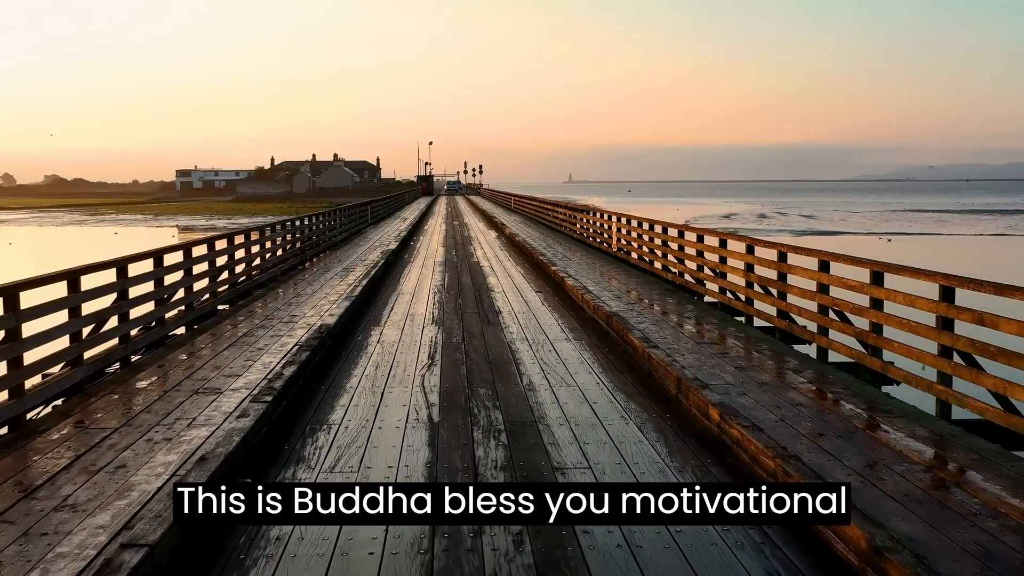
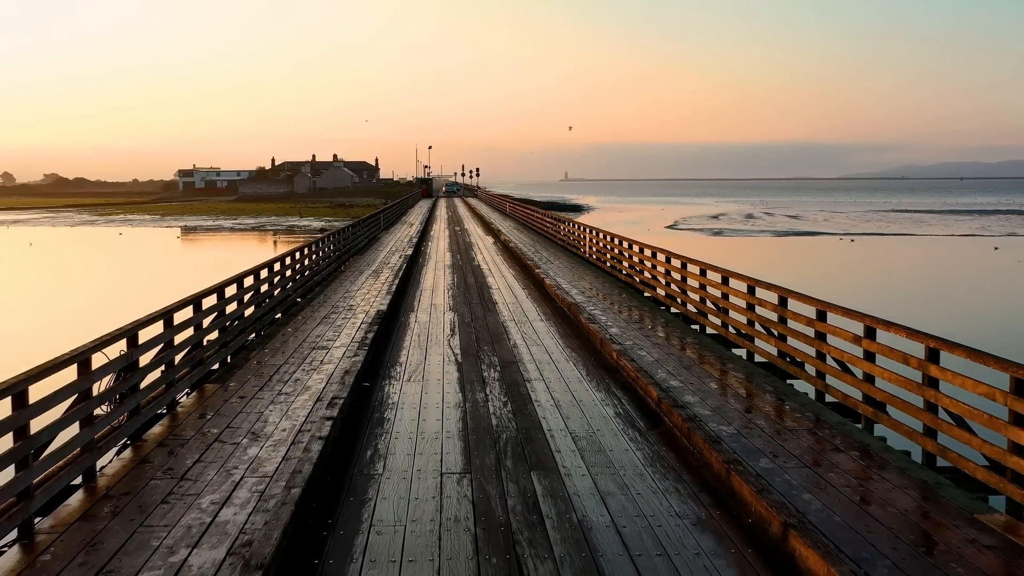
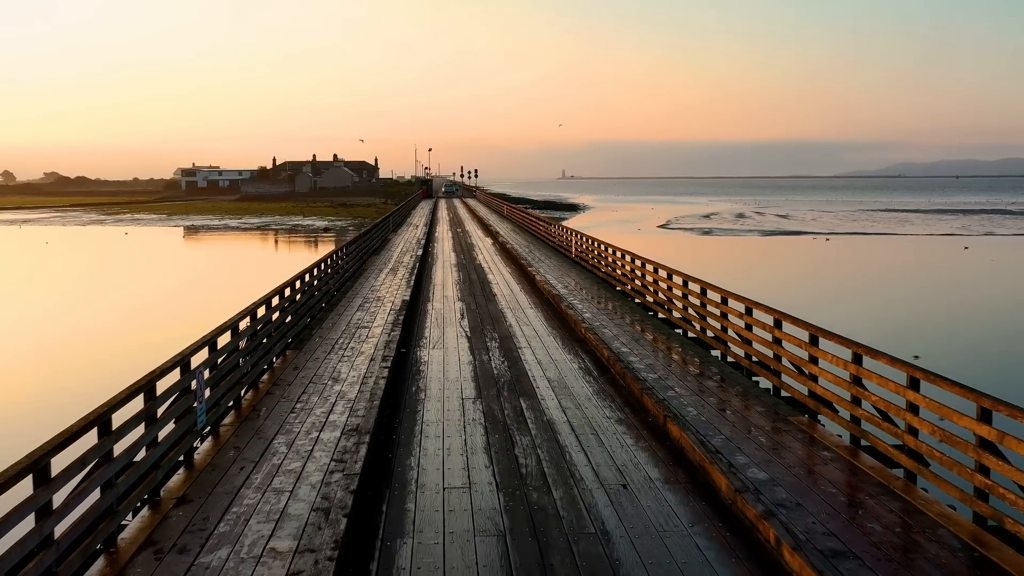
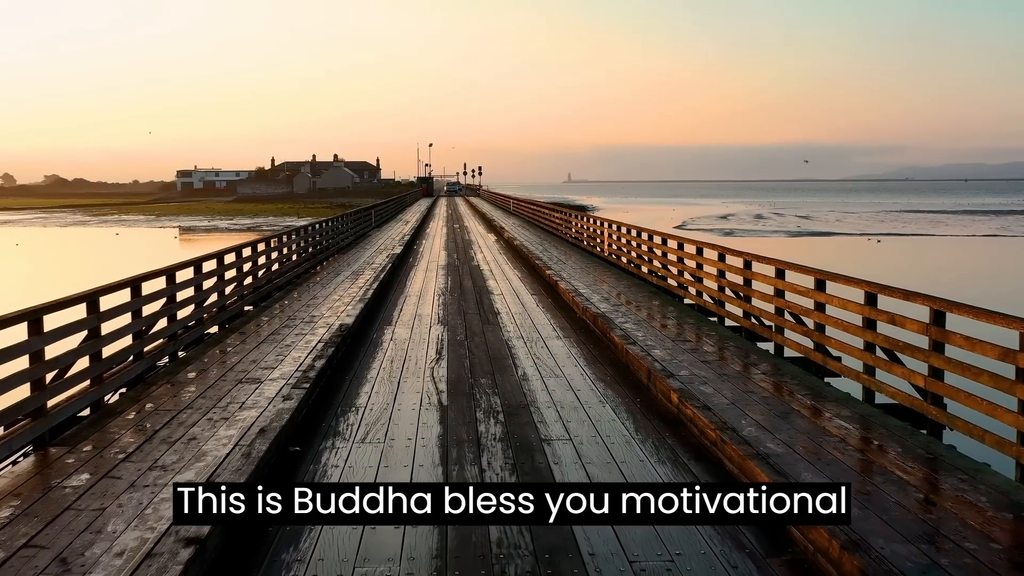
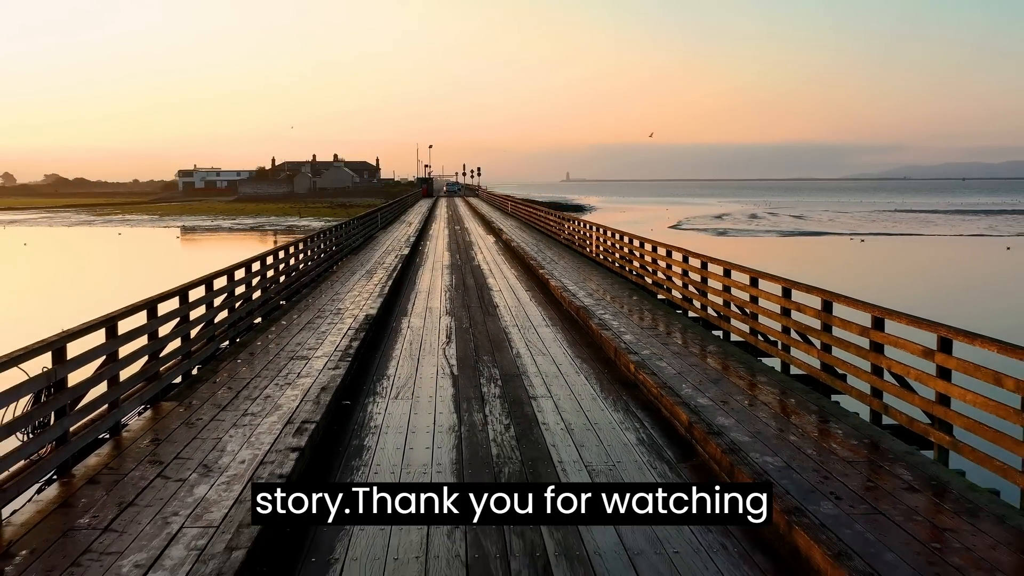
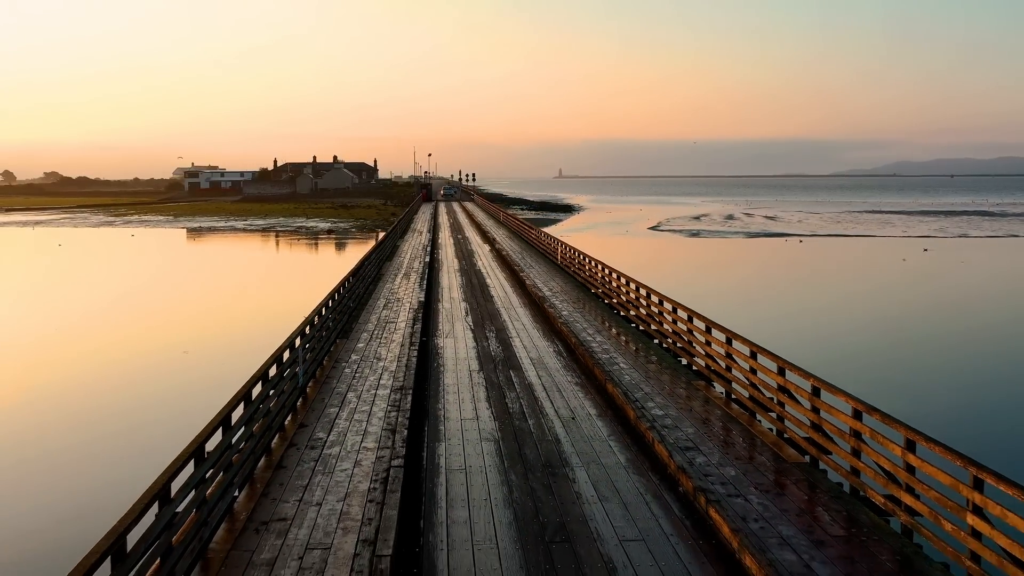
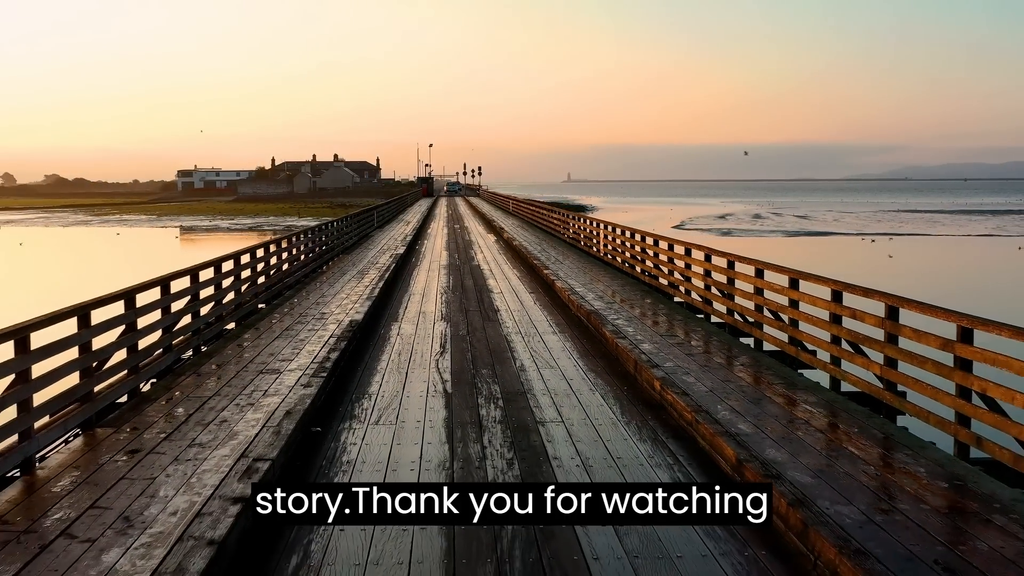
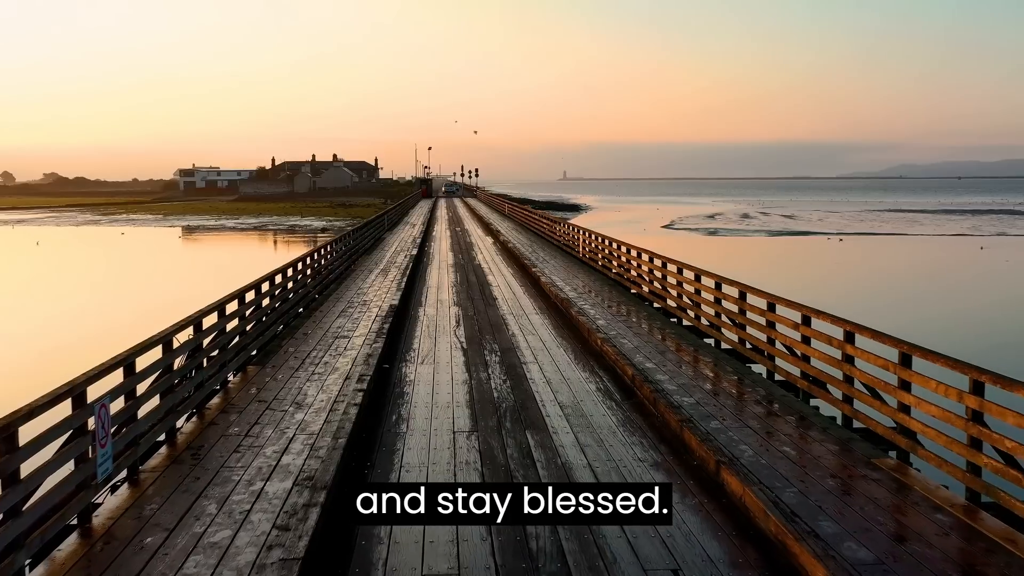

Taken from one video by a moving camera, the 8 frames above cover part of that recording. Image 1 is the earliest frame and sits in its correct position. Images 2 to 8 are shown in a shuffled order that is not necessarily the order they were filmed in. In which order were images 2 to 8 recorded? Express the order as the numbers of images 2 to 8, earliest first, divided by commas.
4, 7, 5, 2, 8, 3, 6
